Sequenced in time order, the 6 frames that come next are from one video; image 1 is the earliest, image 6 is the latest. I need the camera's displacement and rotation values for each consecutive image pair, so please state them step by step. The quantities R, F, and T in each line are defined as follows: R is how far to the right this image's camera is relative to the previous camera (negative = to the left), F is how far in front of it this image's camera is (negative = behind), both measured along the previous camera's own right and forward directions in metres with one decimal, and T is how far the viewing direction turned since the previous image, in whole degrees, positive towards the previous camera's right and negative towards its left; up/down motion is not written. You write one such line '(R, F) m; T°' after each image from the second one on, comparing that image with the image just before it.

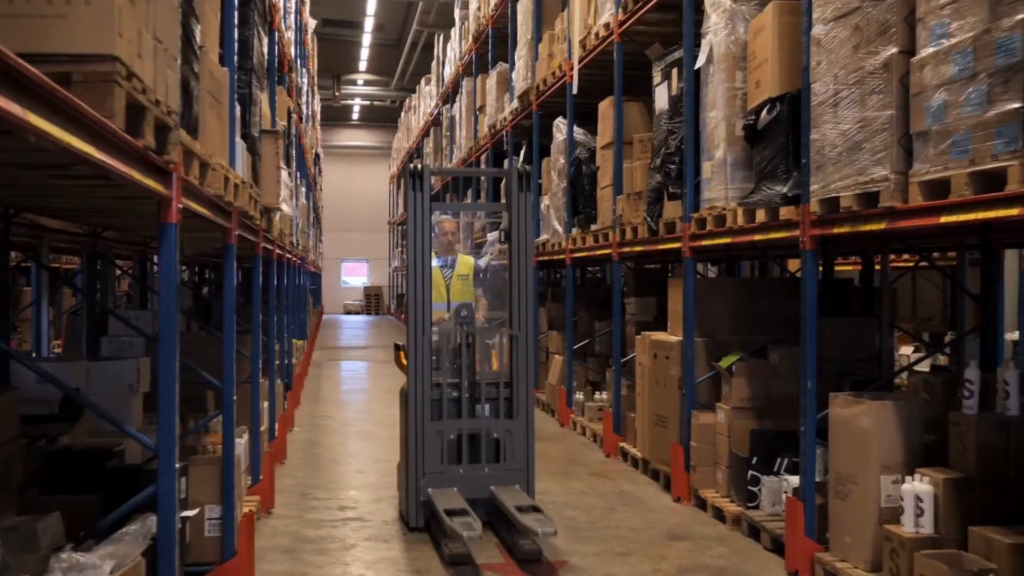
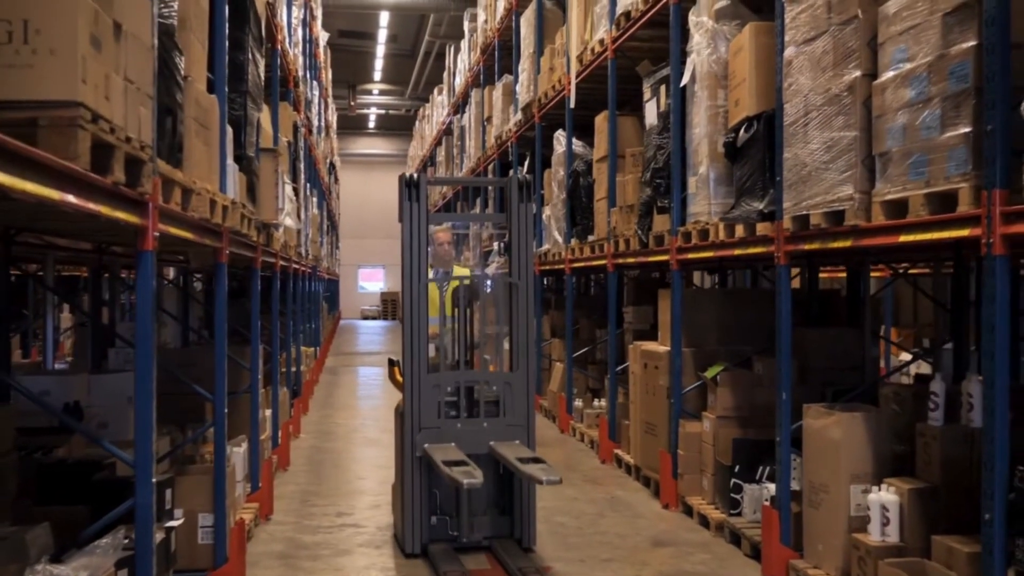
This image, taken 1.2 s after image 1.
(+0.2, -0.2) m; -2°
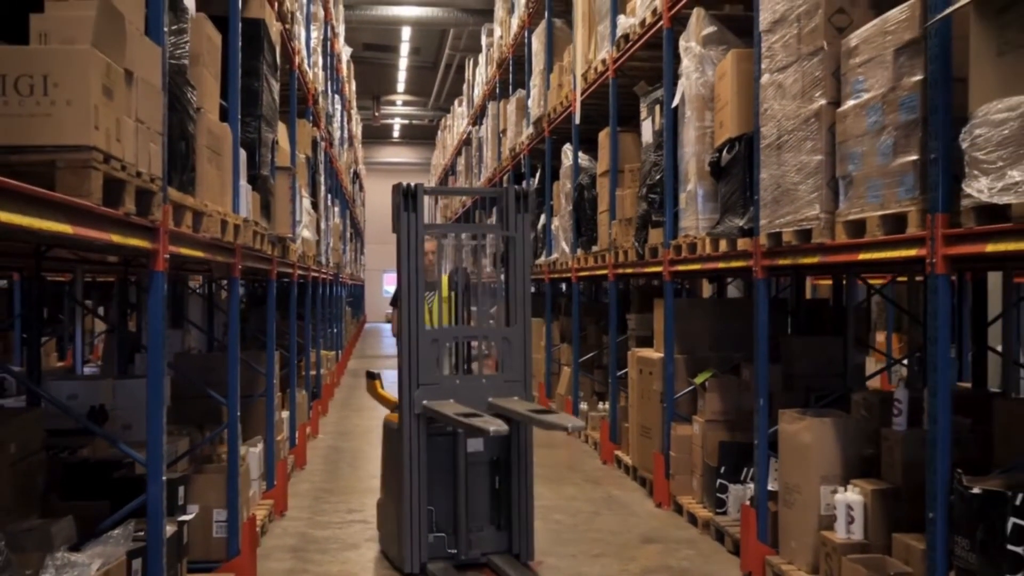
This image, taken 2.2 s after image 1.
(+0.2, -0.3) m; -2°
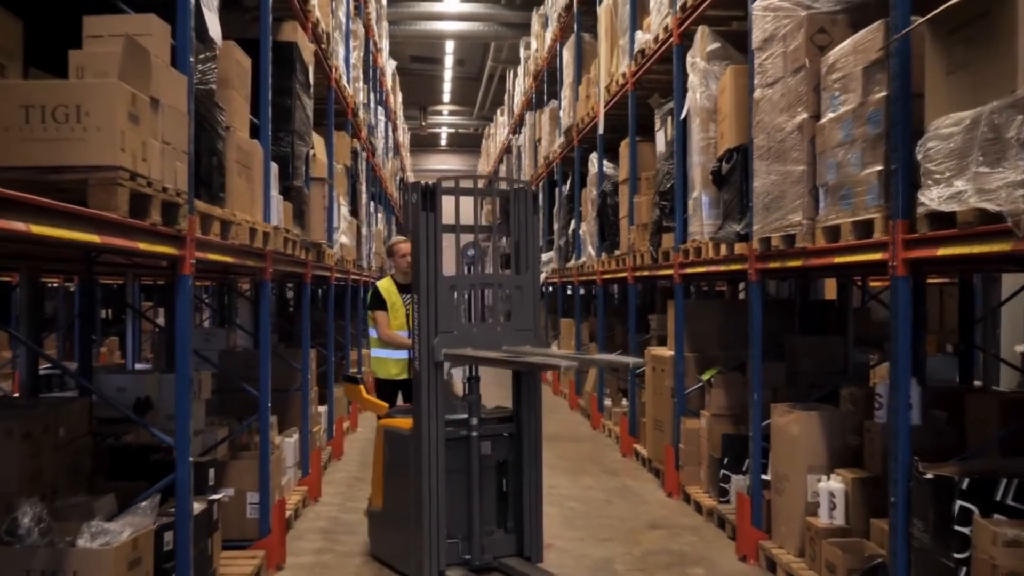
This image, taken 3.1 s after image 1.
(+0.3, -0.4) m; -3°
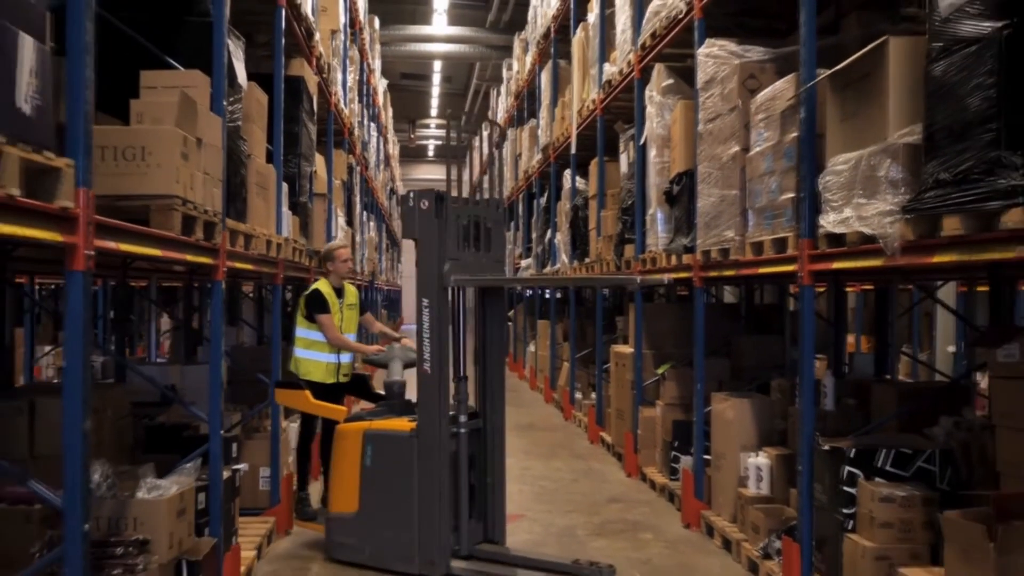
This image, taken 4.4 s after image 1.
(+0.1, -0.9) m; +1°
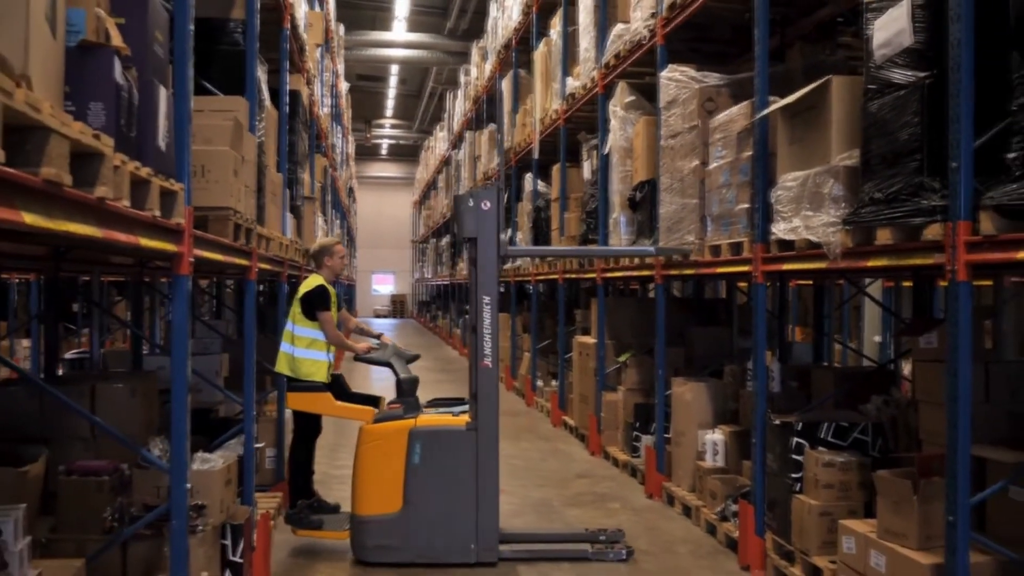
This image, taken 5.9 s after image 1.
(-0.3, -0.8) m; +3°
